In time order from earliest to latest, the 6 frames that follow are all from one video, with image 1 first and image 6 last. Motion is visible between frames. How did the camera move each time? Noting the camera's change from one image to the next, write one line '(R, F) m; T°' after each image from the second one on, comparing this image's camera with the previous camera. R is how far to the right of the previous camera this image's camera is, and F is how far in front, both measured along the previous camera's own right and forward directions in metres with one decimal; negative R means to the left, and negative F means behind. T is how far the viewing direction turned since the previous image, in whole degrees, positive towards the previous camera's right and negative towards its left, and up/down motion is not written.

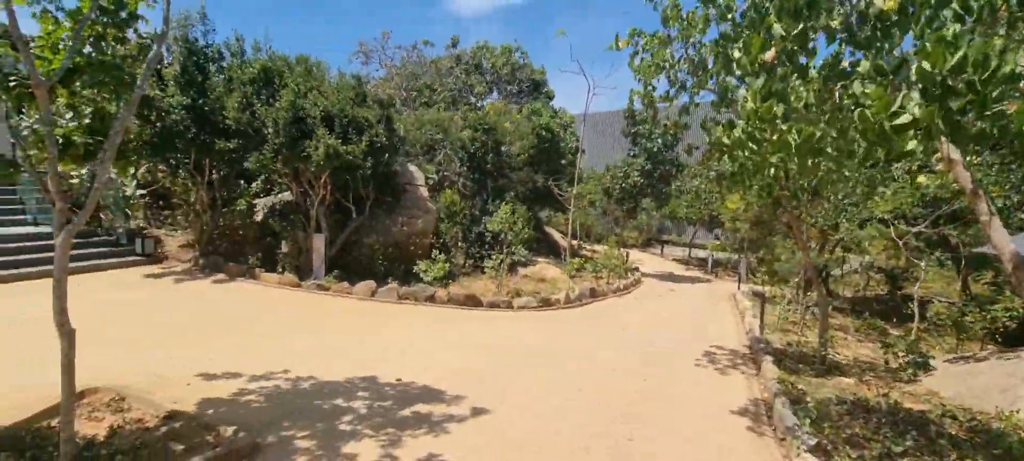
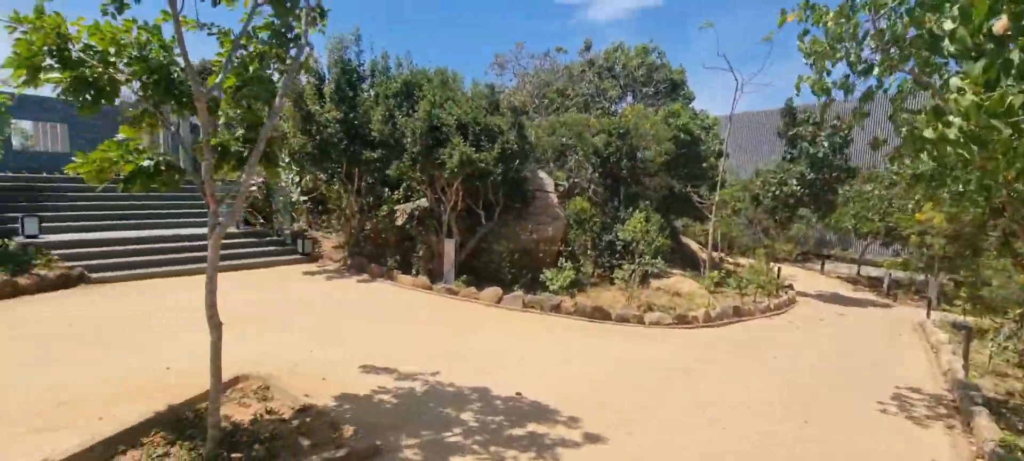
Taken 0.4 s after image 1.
(0.0, +0.3) m; -13°
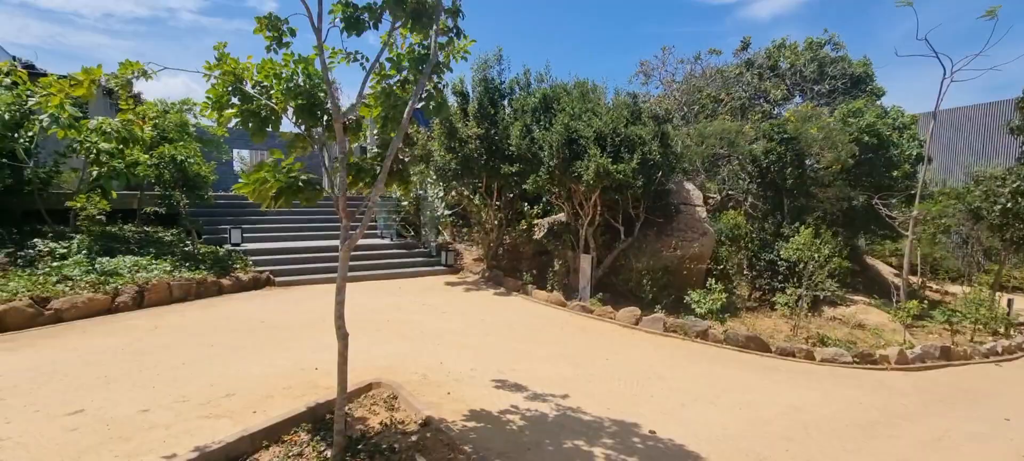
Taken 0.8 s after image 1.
(0.0, +0.4) m; -14°
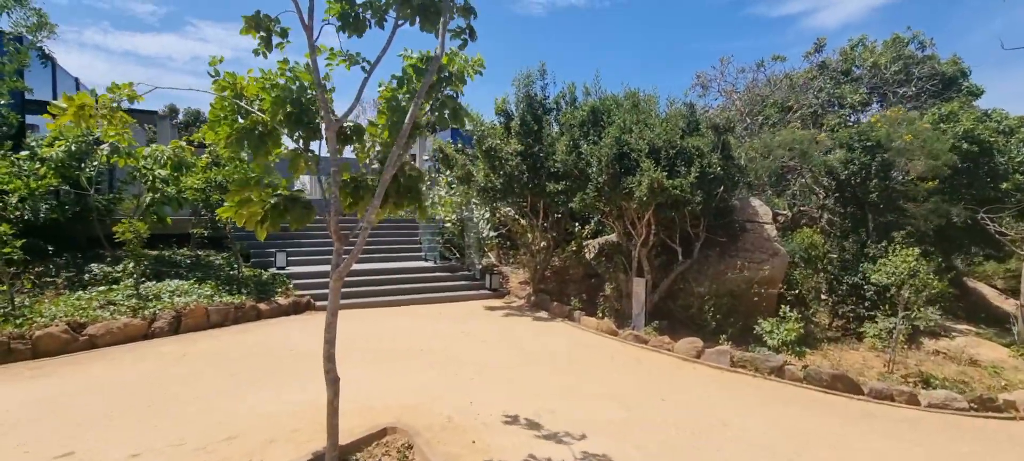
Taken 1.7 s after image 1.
(+0.2, +0.6) m; -6°
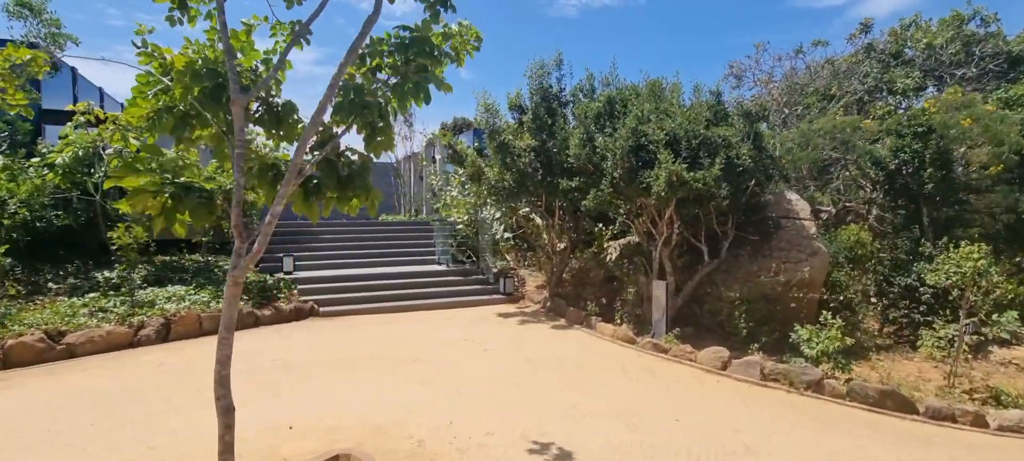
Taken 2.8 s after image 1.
(+0.4, +0.6) m; -4°
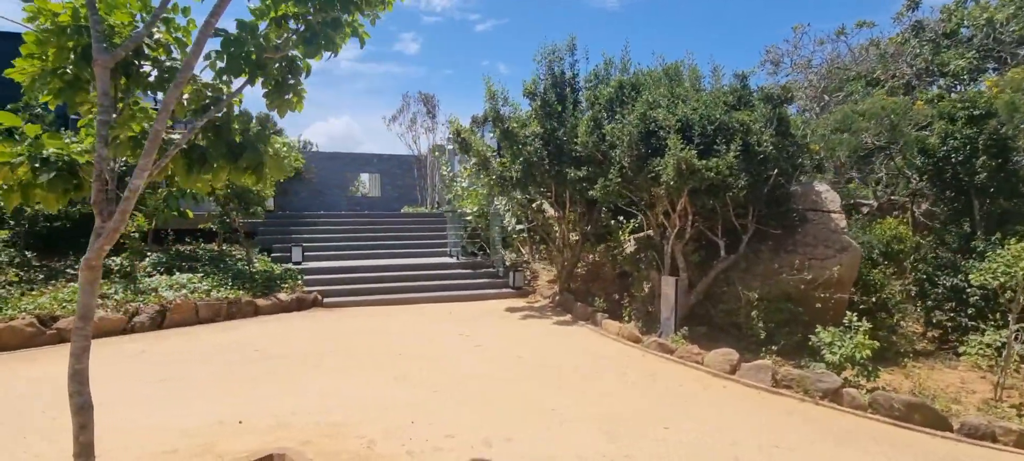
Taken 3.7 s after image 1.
(+0.5, +0.4) m; -4°
